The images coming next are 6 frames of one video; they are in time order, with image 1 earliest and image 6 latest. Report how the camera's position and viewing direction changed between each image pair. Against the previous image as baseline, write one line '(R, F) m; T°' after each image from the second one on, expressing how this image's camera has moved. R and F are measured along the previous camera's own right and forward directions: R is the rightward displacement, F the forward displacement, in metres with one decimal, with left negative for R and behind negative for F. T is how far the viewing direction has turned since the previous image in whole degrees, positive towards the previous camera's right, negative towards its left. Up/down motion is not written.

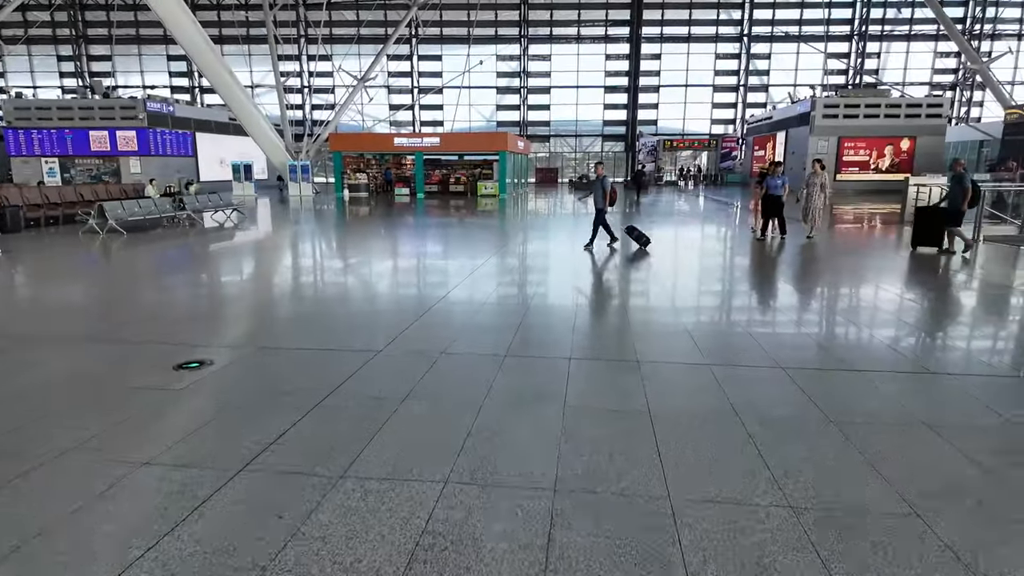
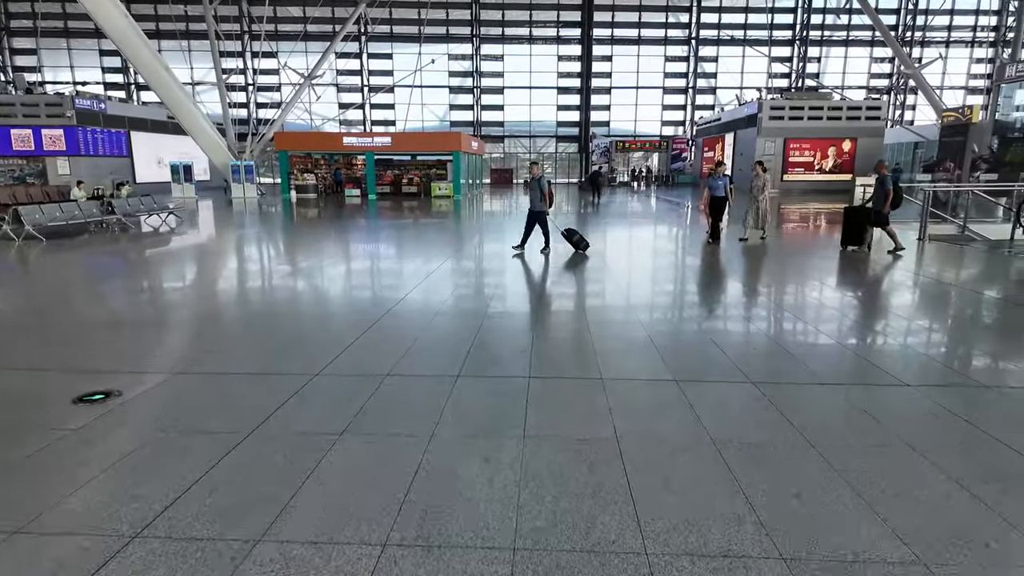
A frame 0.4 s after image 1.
(0.0, +0.2) m; +4°
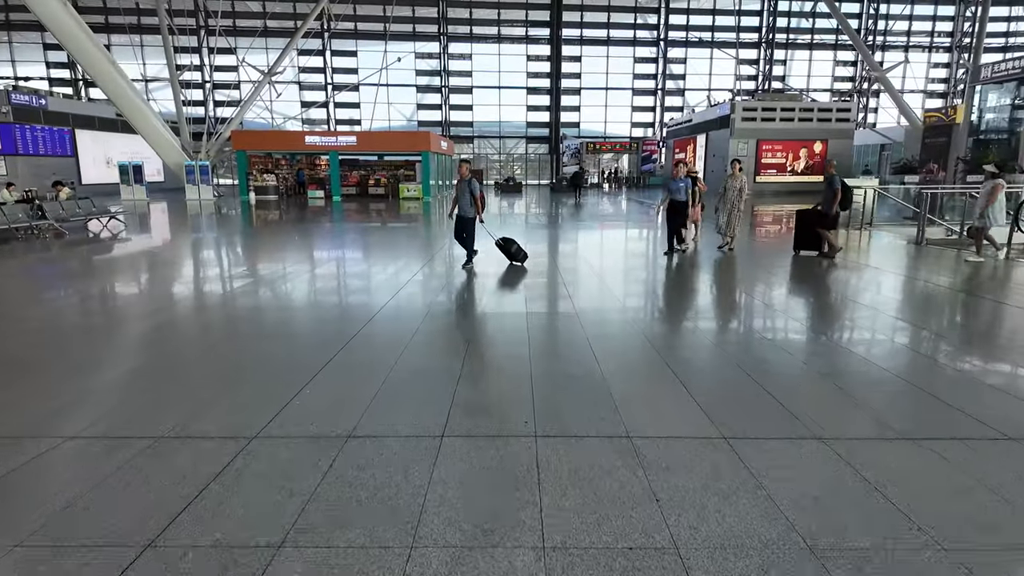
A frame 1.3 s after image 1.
(-0.1, +0.5) m; +3°
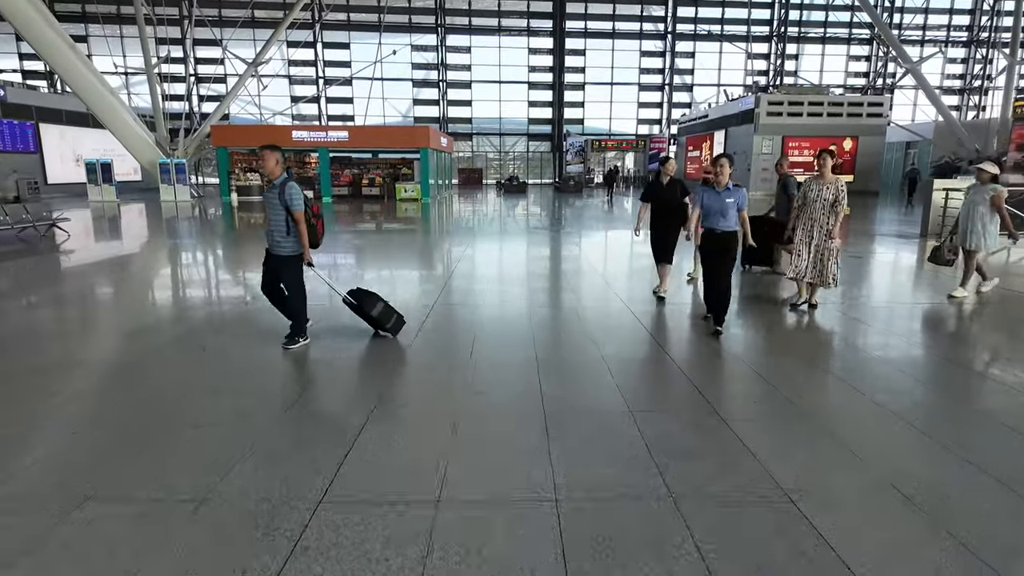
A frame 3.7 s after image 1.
(-0.3, +1.3) m; +1°
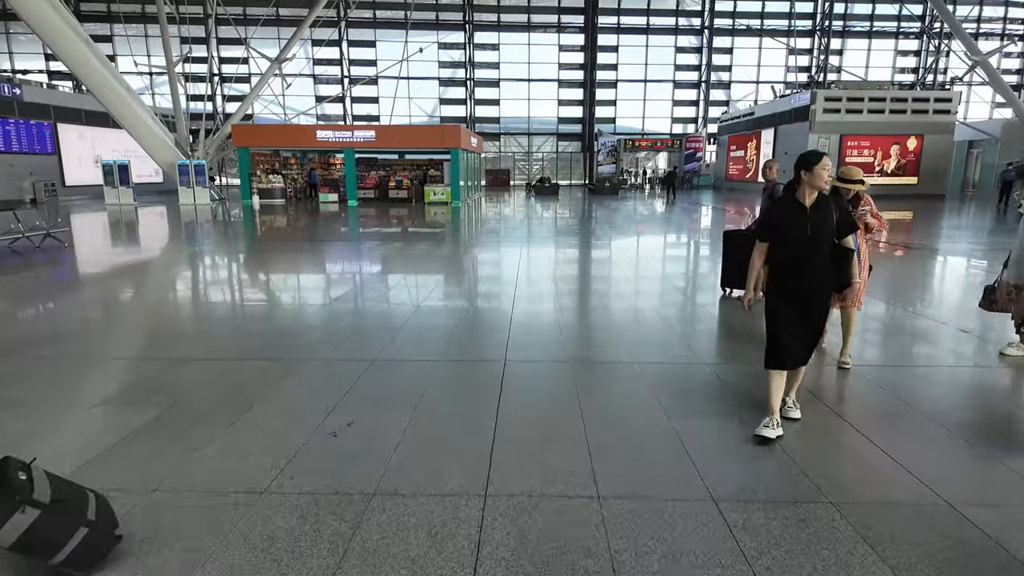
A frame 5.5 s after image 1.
(-0.3, +0.9) m; -2°
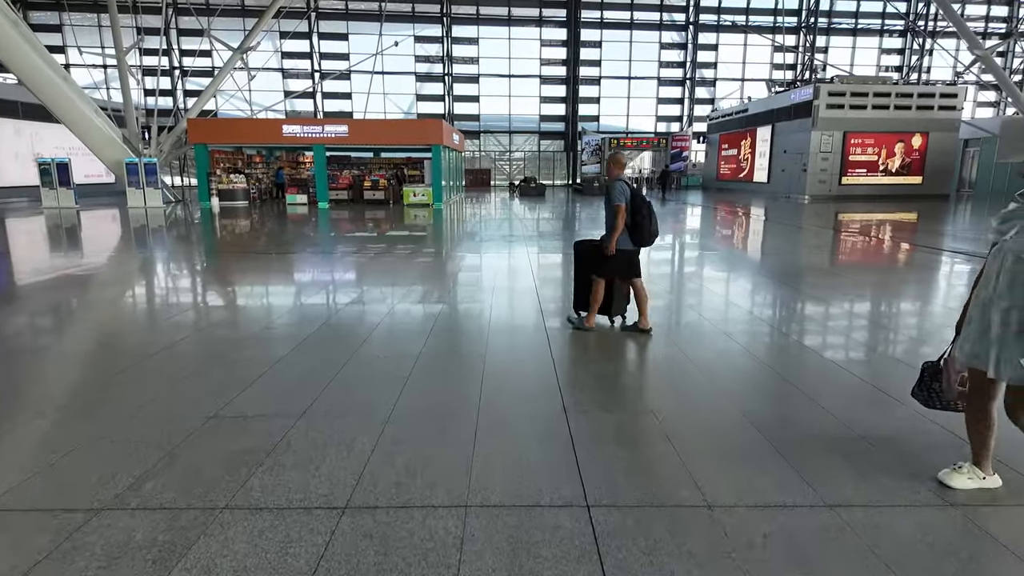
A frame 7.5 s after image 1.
(-0.2, +1.1) m; +2°
